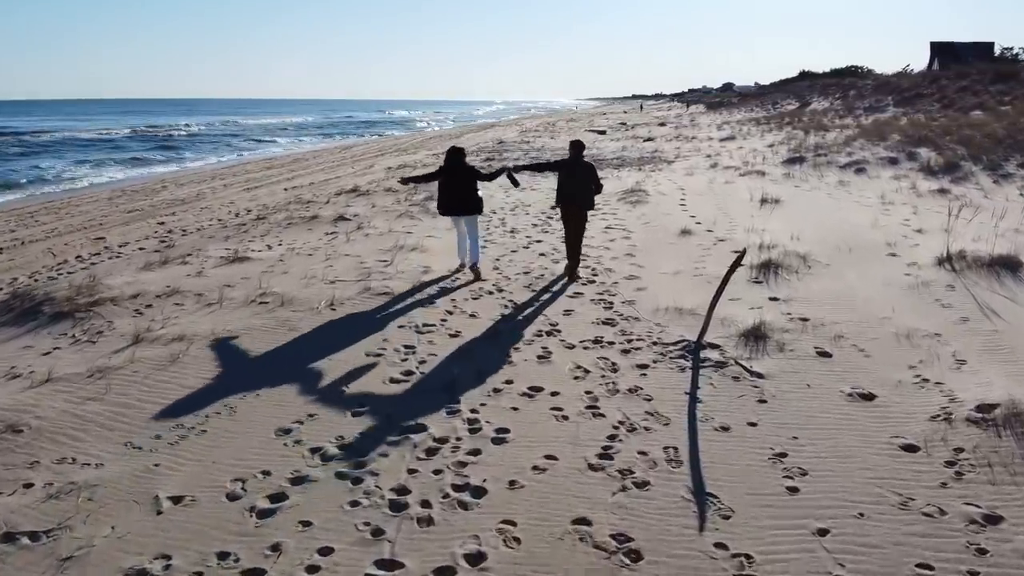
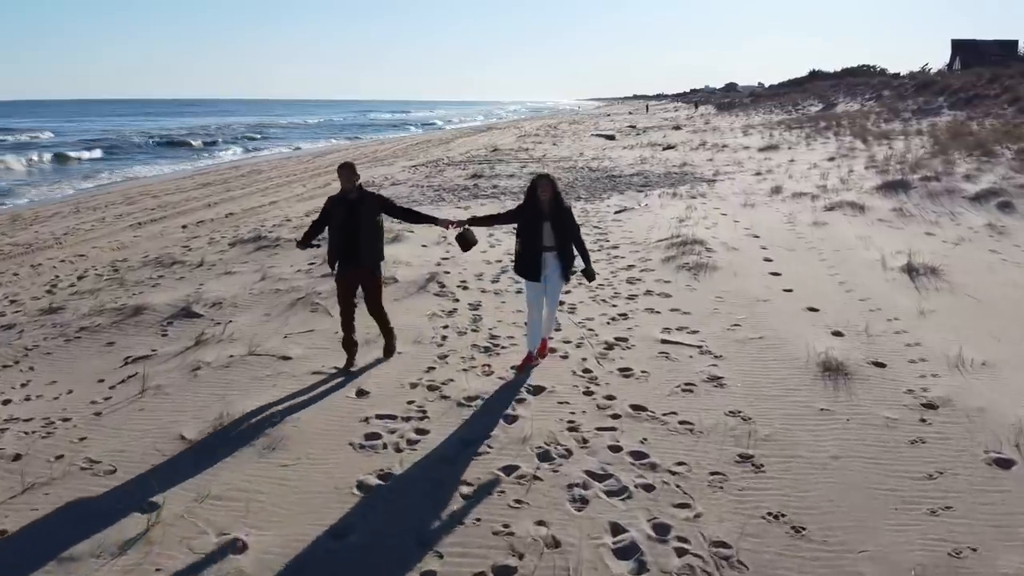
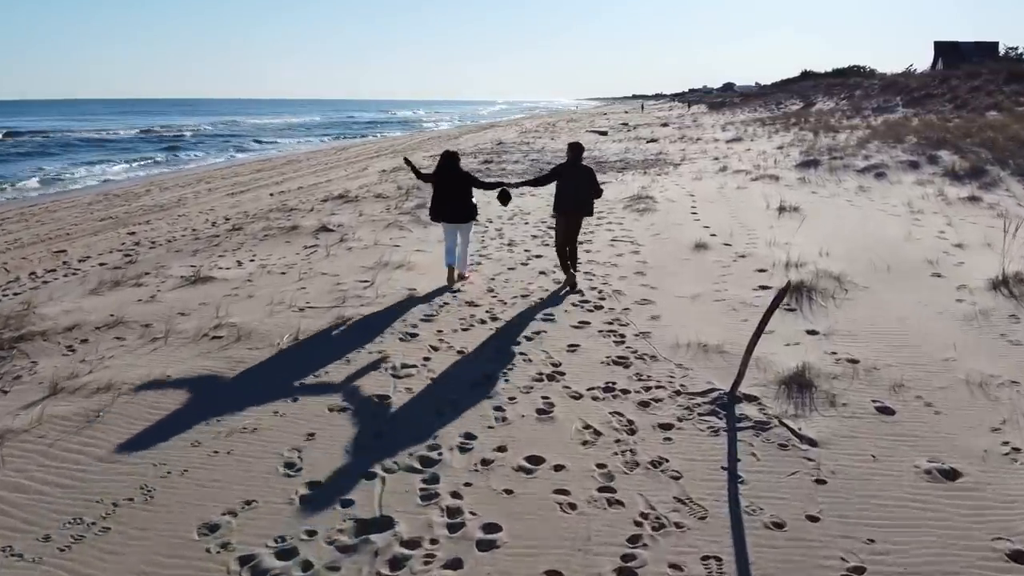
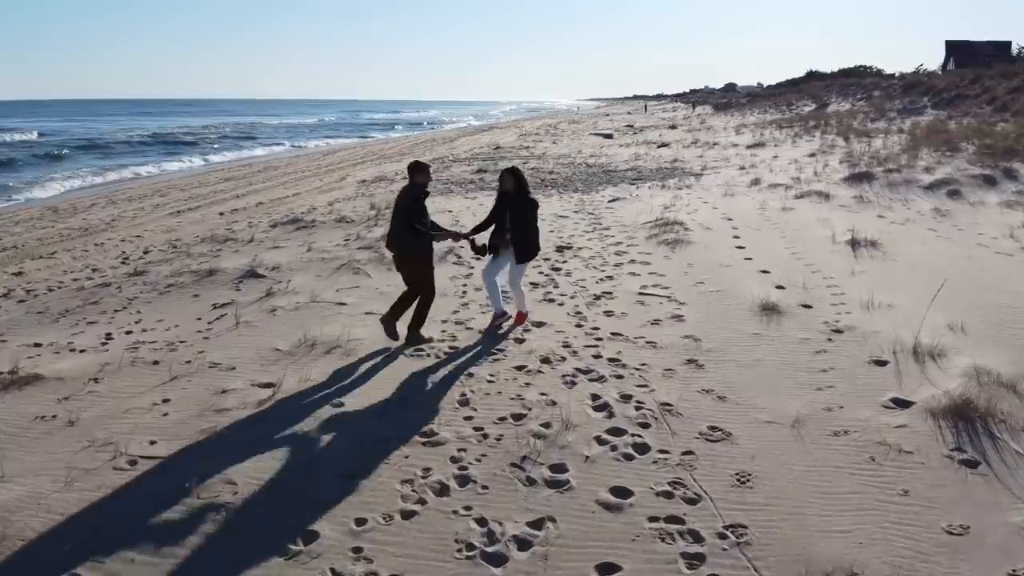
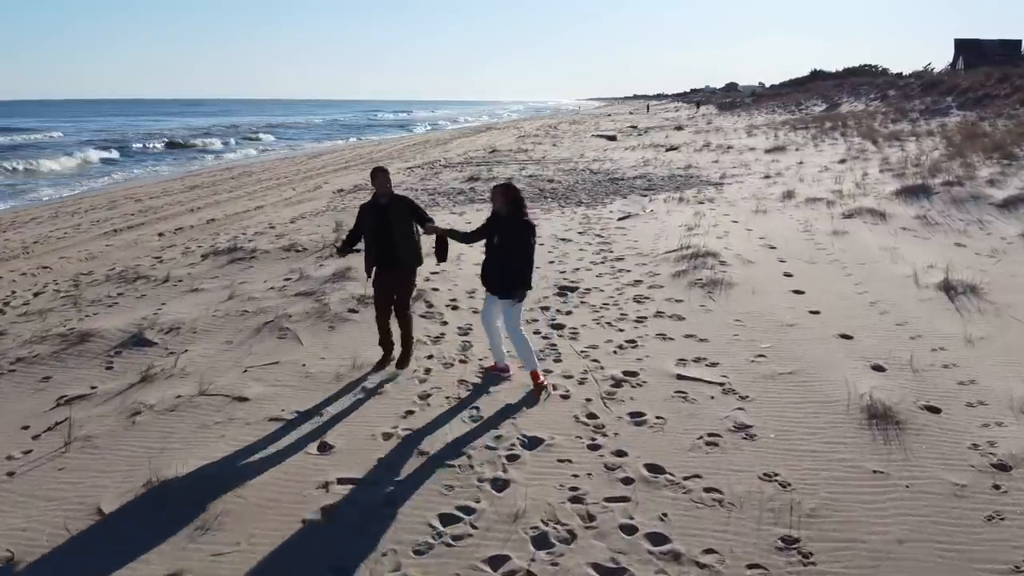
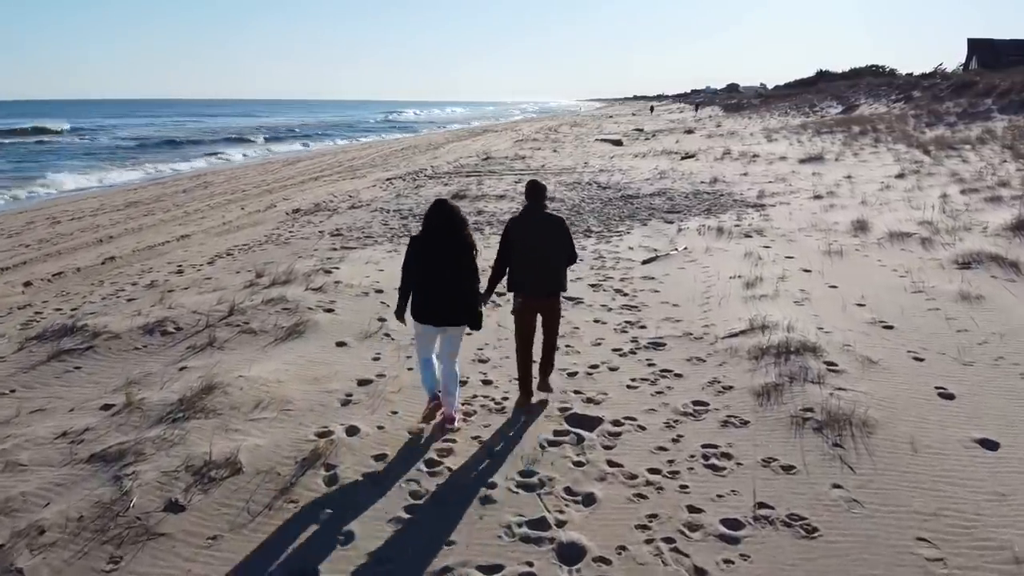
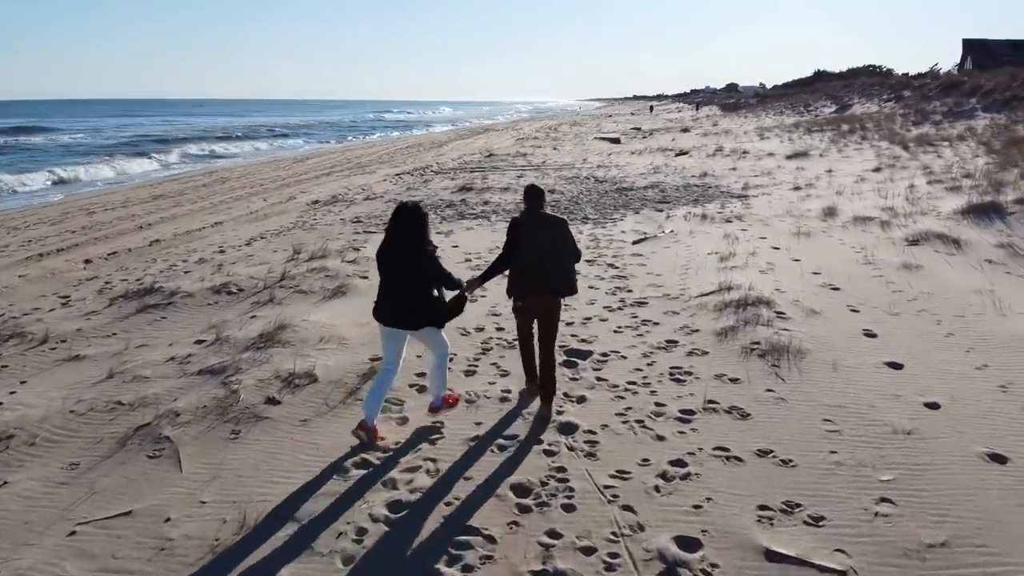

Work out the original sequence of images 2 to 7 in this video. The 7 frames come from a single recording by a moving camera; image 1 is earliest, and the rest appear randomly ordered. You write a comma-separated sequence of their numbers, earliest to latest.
3, 4, 2, 5, 7, 6
